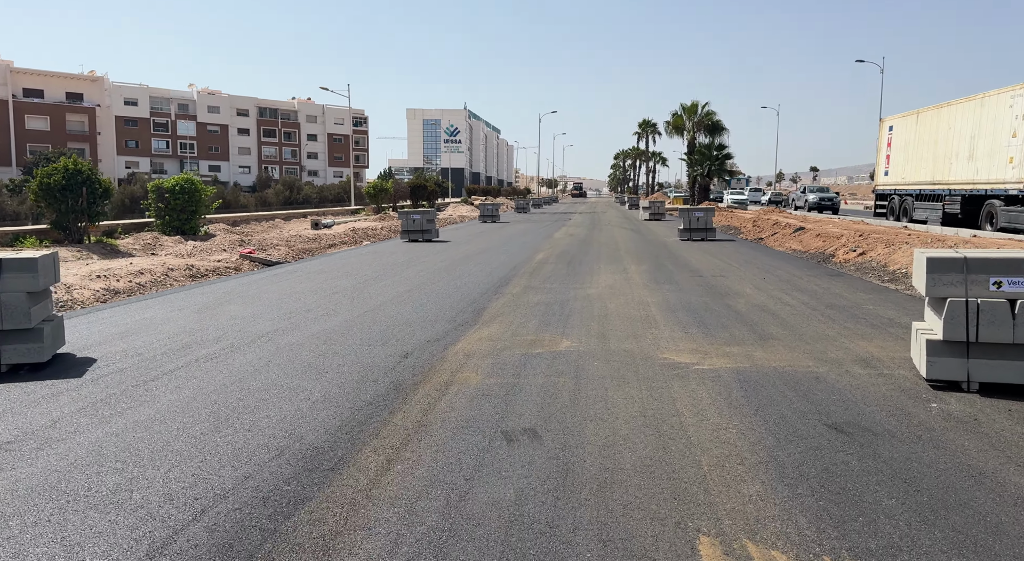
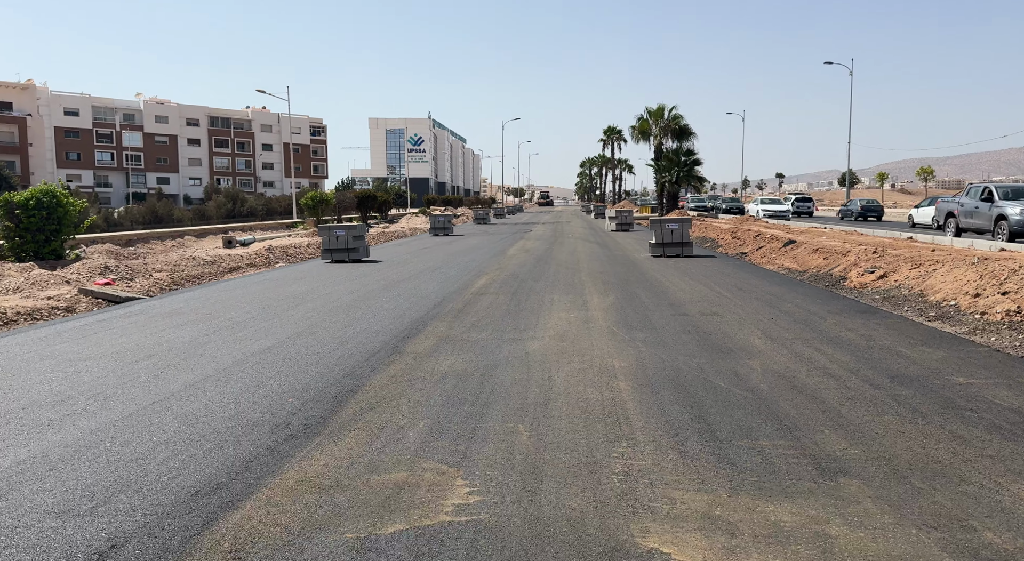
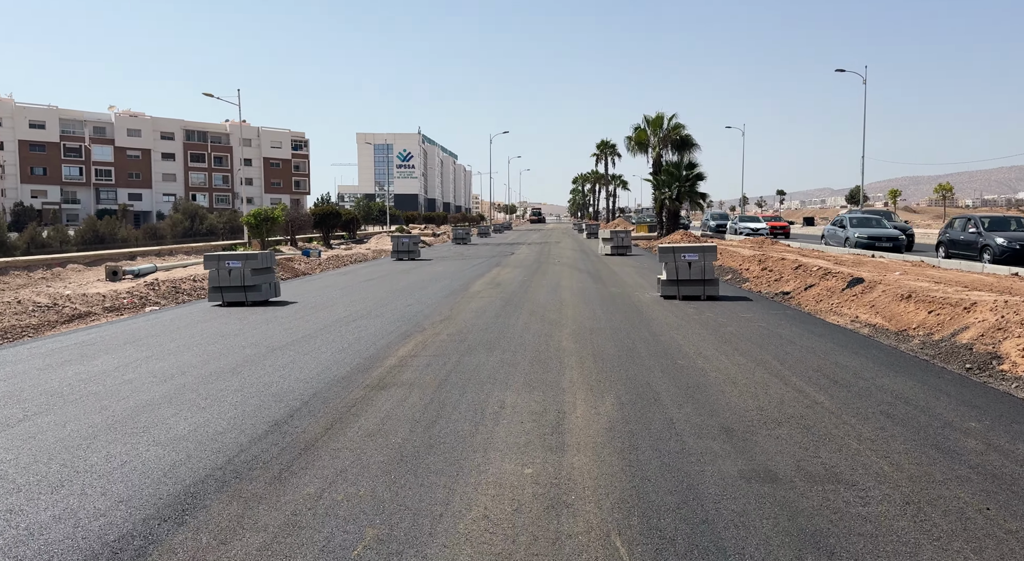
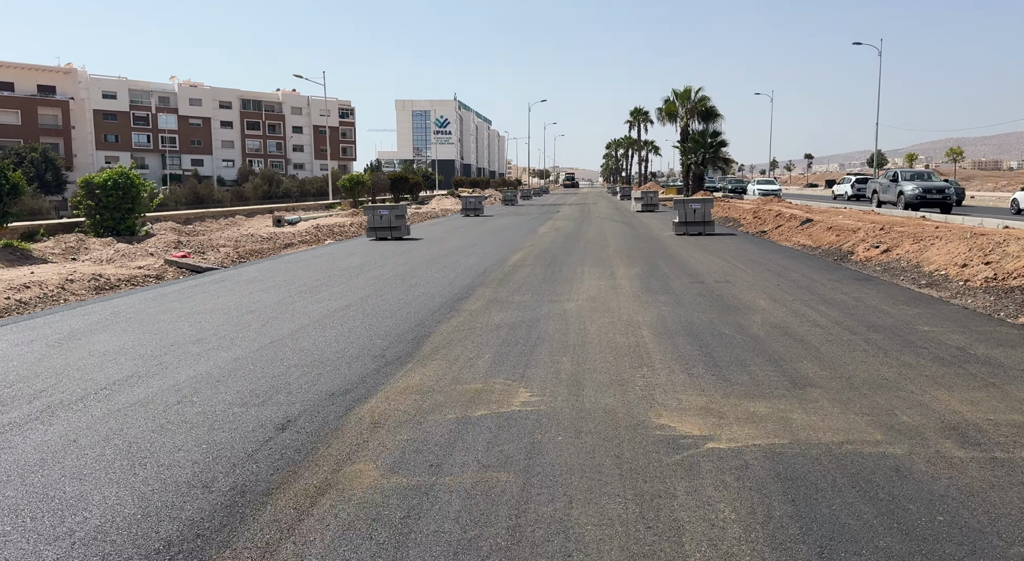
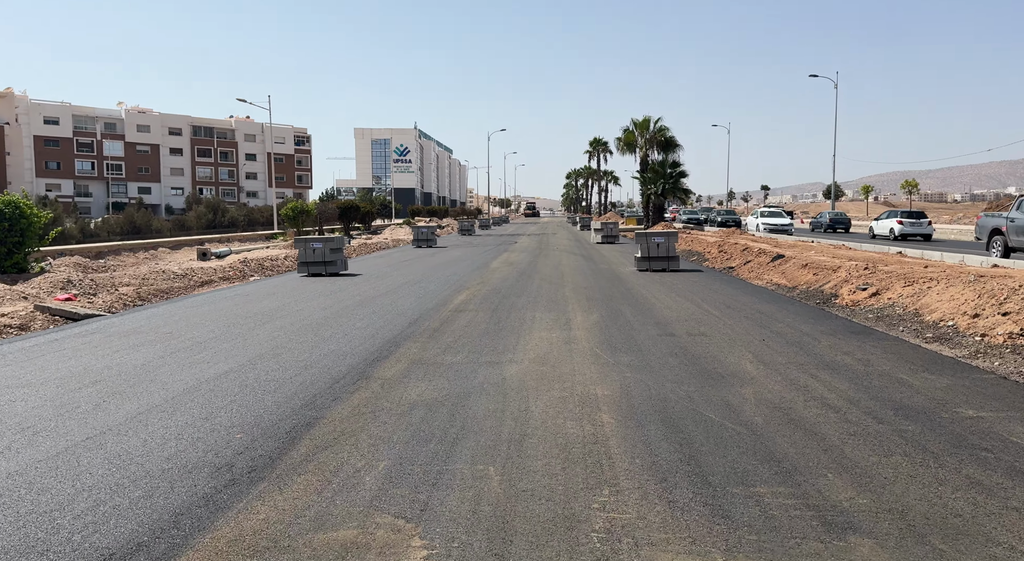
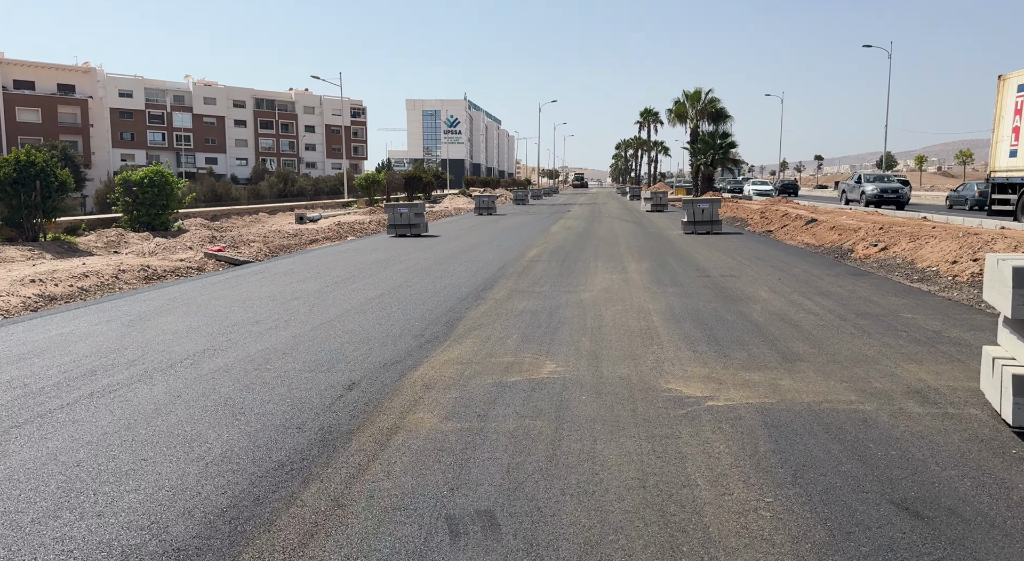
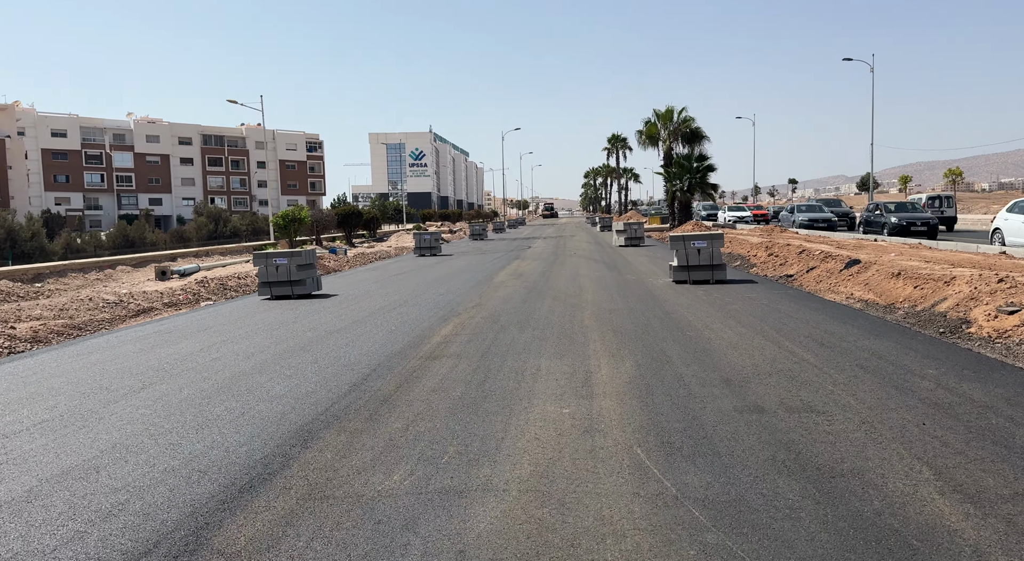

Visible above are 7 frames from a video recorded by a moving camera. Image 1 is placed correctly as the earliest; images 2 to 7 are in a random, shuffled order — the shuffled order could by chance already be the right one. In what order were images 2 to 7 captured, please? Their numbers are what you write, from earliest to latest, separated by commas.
6, 4, 2, 5, 7, 3
